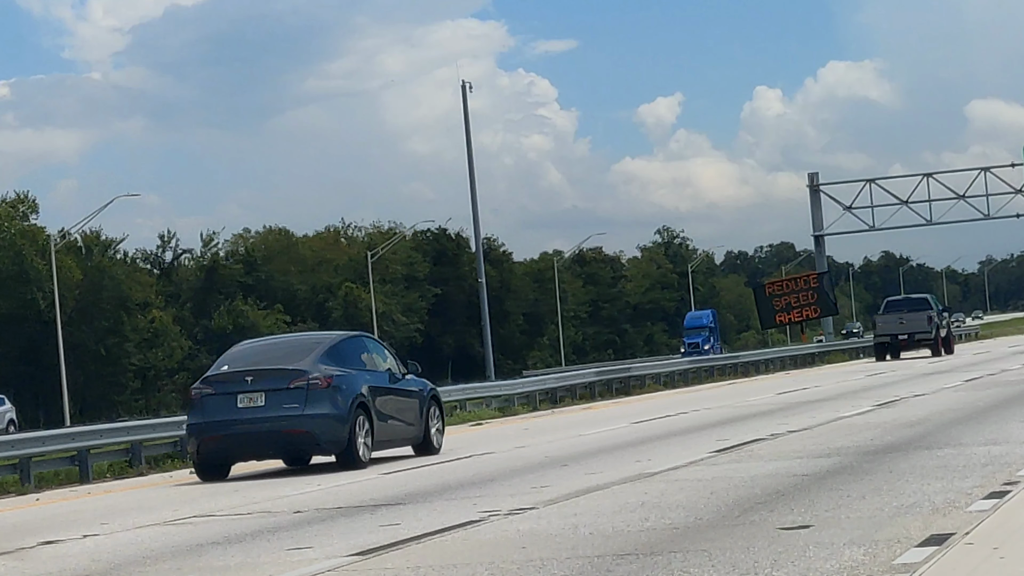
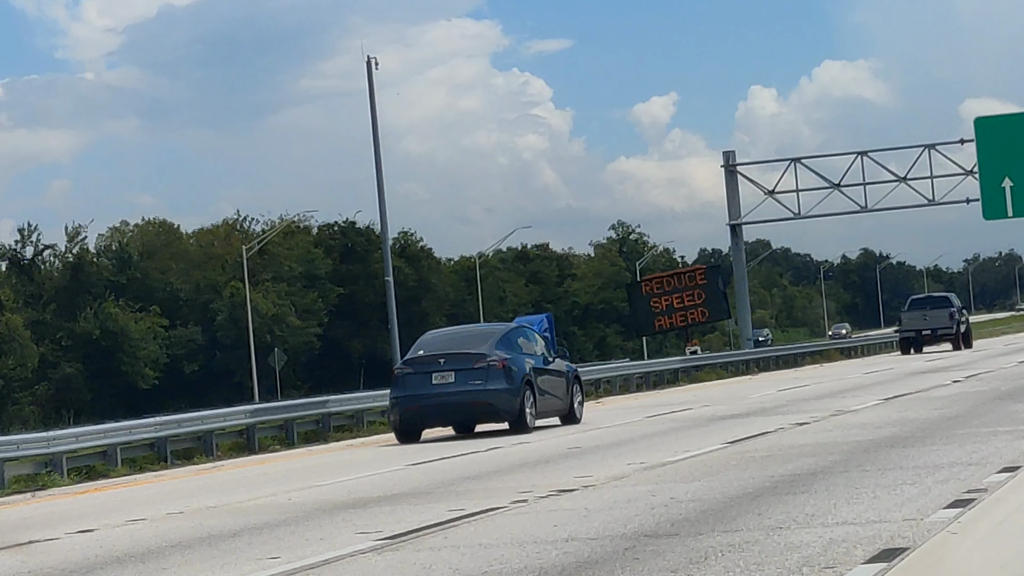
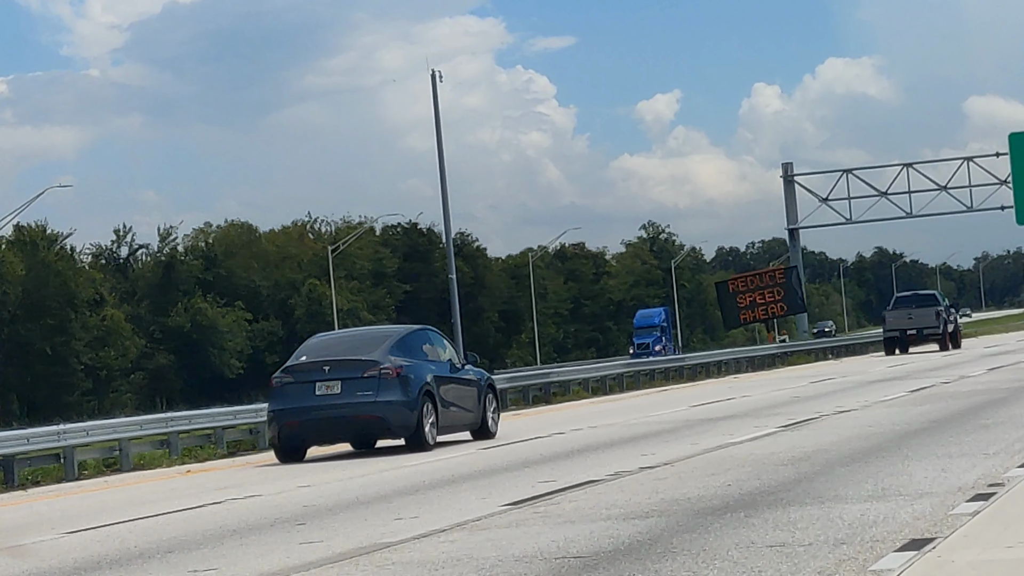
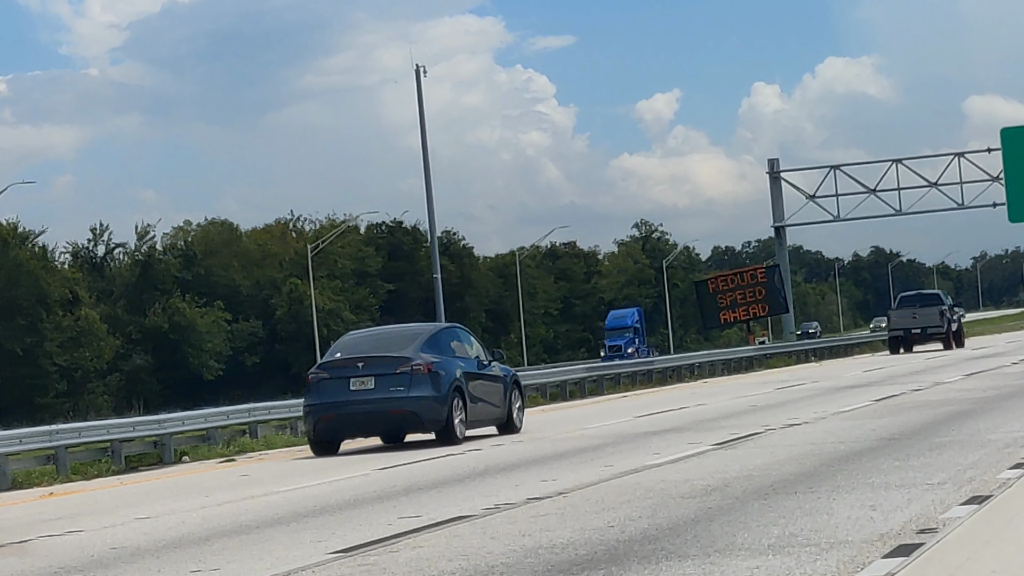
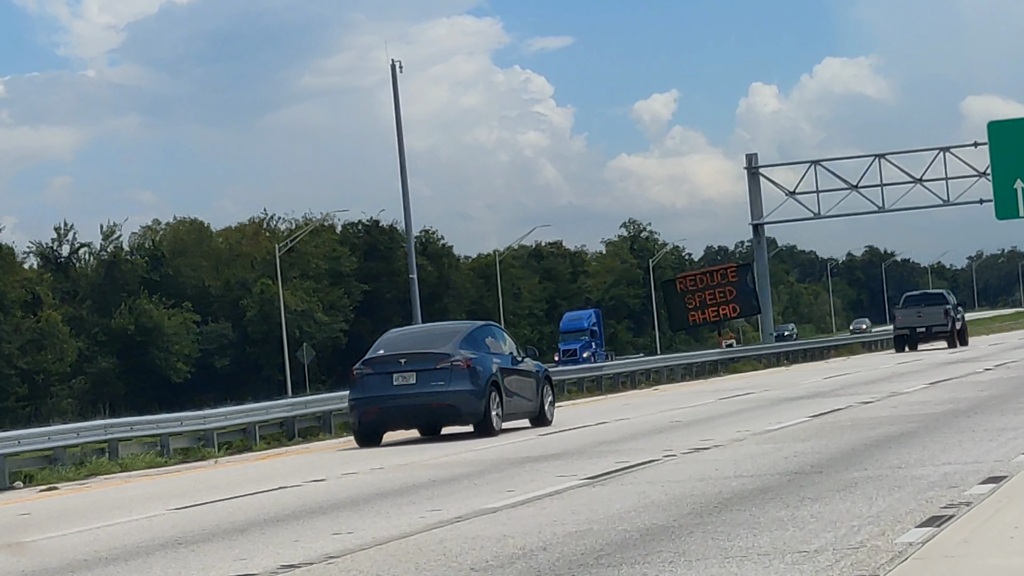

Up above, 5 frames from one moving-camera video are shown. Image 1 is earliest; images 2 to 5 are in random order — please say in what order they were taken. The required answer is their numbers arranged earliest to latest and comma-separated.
3, 4, 5, 2
